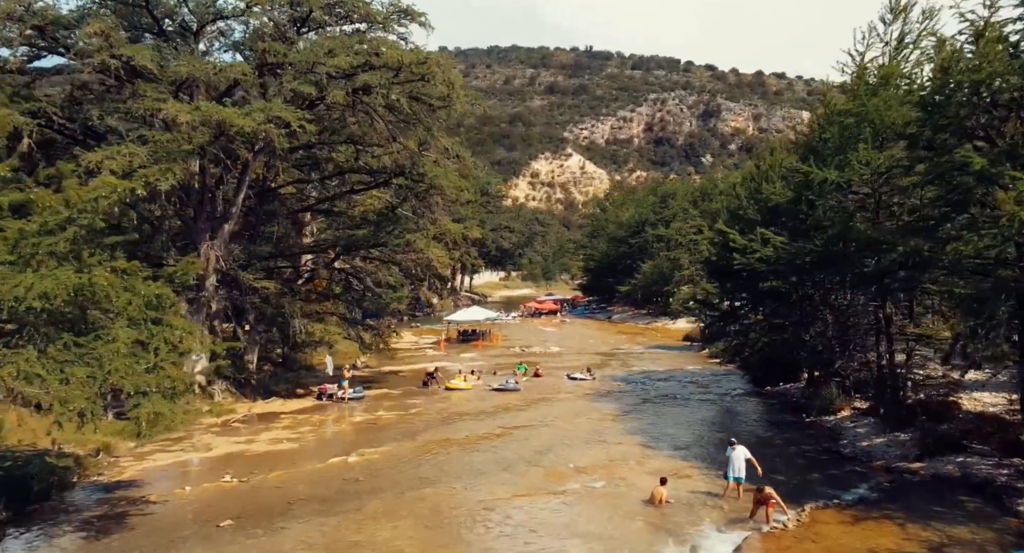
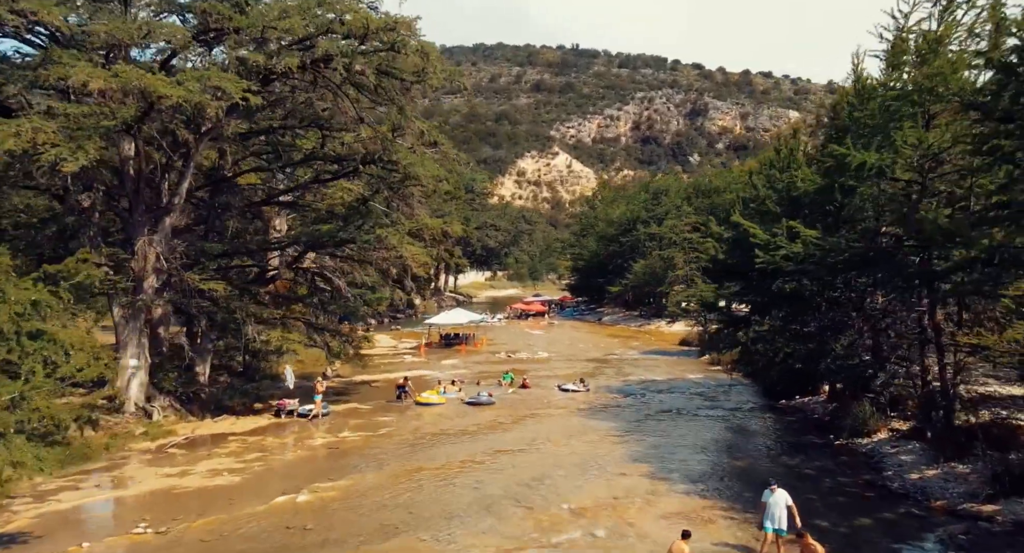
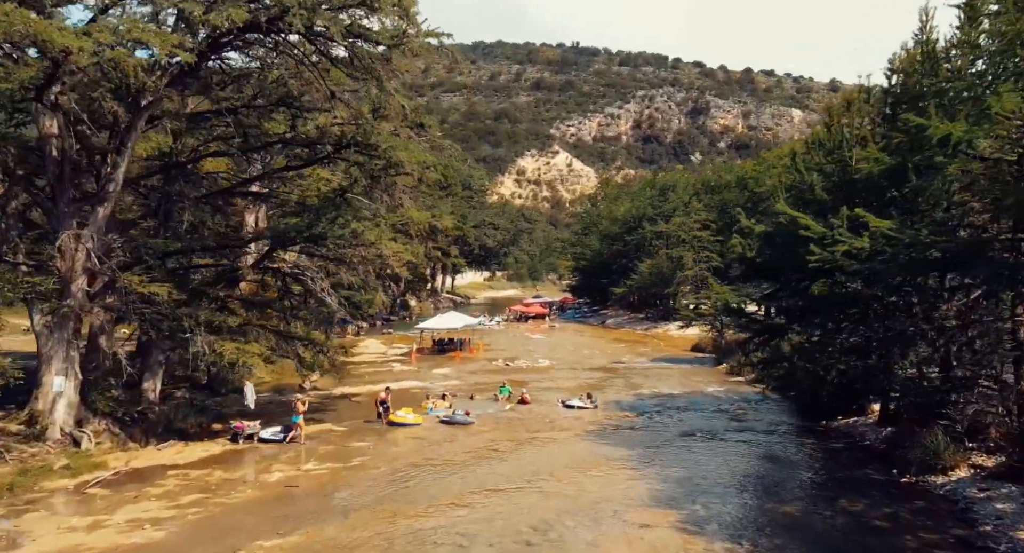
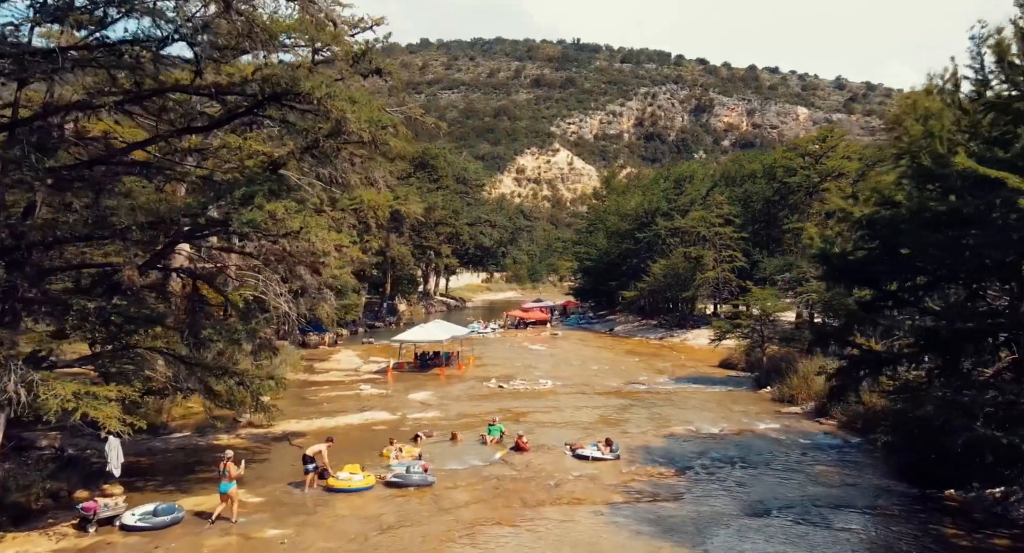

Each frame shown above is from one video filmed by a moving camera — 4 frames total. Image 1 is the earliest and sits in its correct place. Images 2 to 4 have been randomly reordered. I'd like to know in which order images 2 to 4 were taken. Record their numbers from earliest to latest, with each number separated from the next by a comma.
2, 3, 4
